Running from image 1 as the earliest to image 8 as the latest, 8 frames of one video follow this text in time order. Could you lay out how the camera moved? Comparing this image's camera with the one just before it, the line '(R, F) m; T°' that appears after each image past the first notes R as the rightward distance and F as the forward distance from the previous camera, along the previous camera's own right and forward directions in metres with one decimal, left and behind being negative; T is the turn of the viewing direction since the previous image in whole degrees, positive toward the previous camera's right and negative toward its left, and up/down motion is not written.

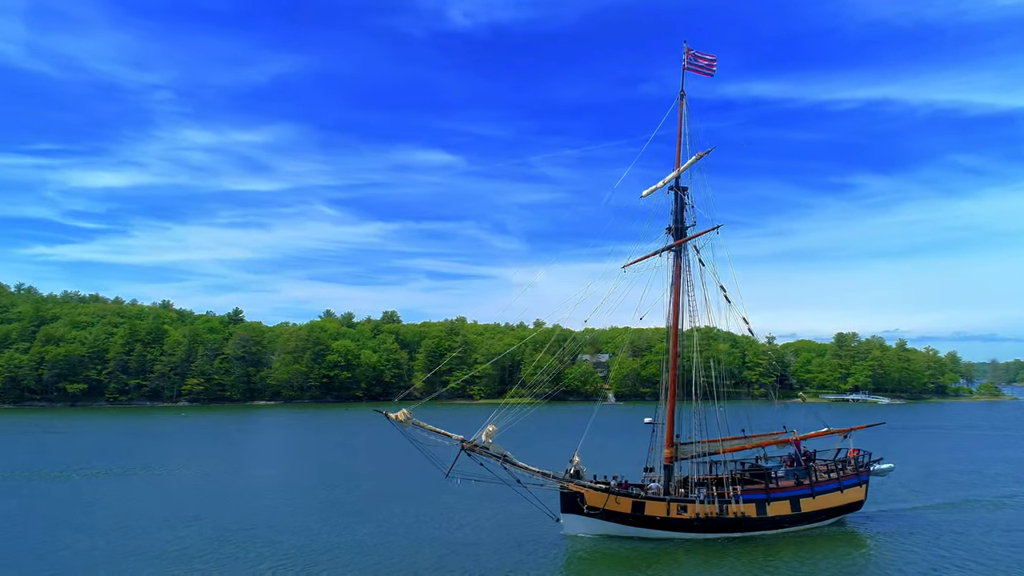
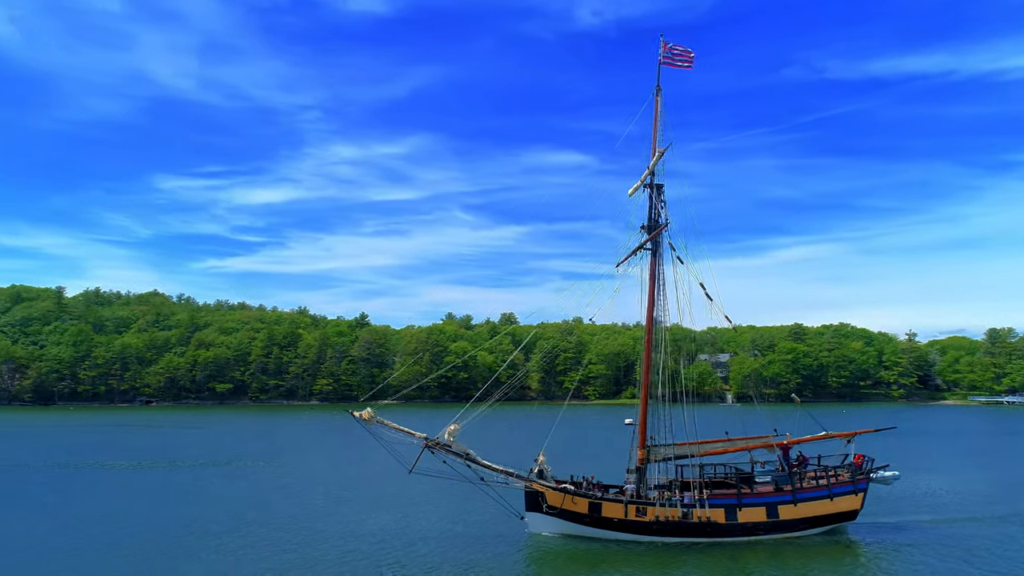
(+8.5, 0.0) m; -11°
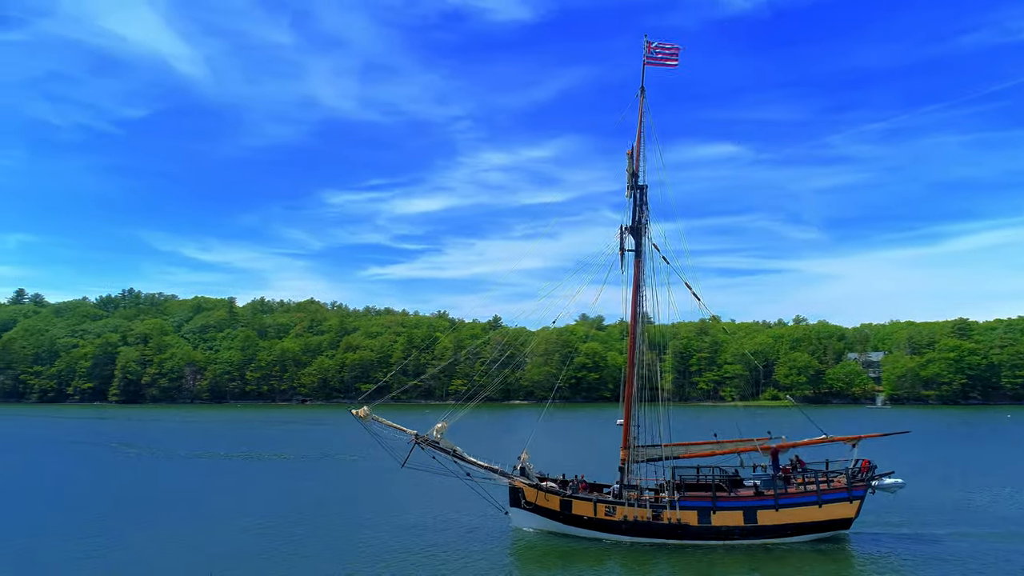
(+8.7, -0.6) m; -12°
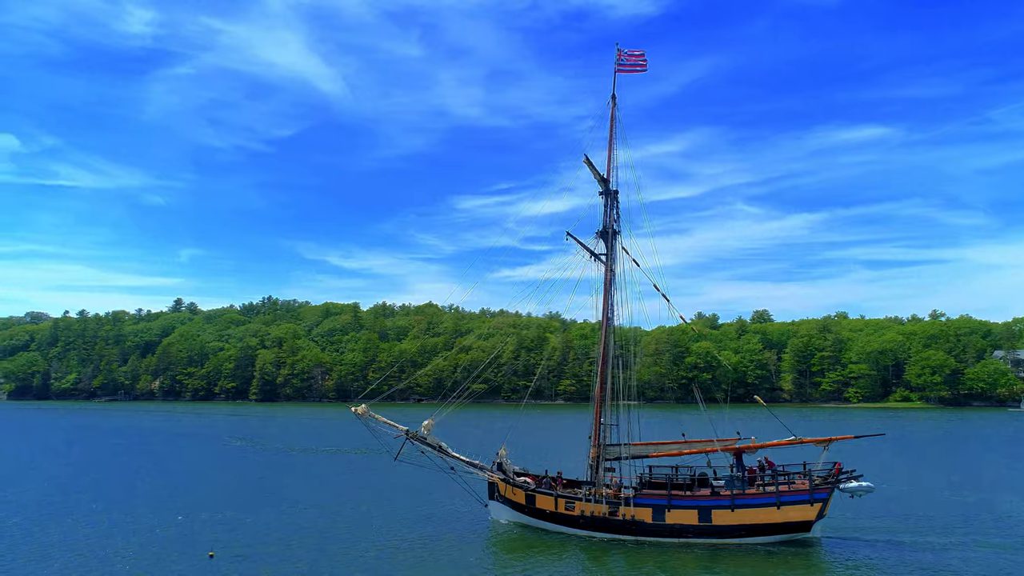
(+8.2, -1.3) m; -10°
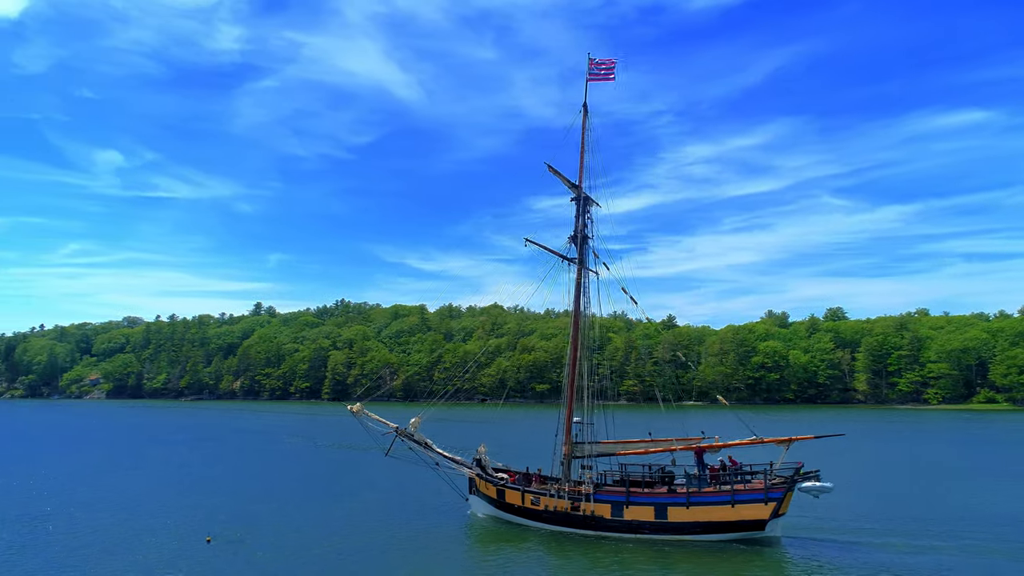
(+5.5, -1.4) m; -6°
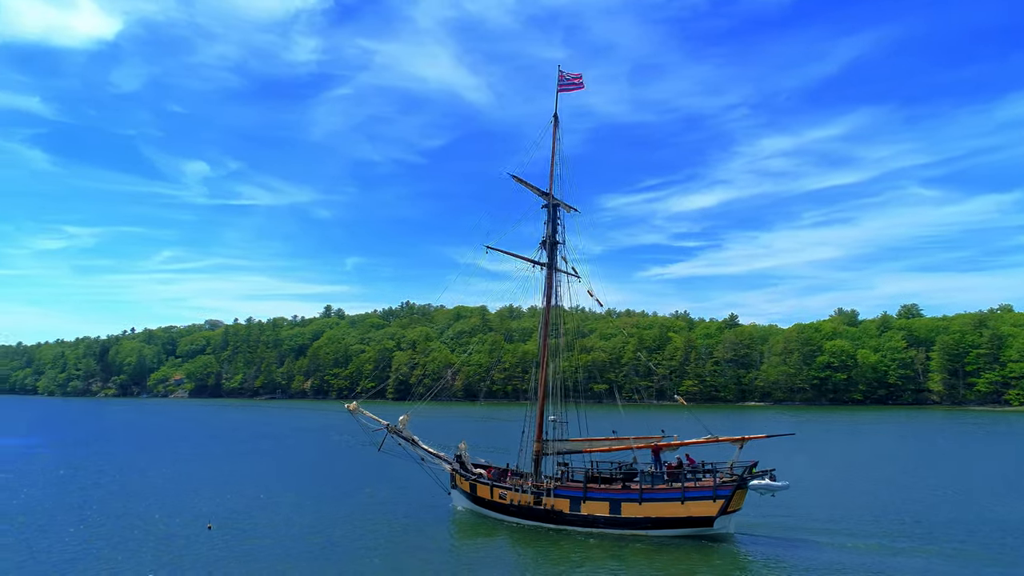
(+5.6, -1.6) m; -6°
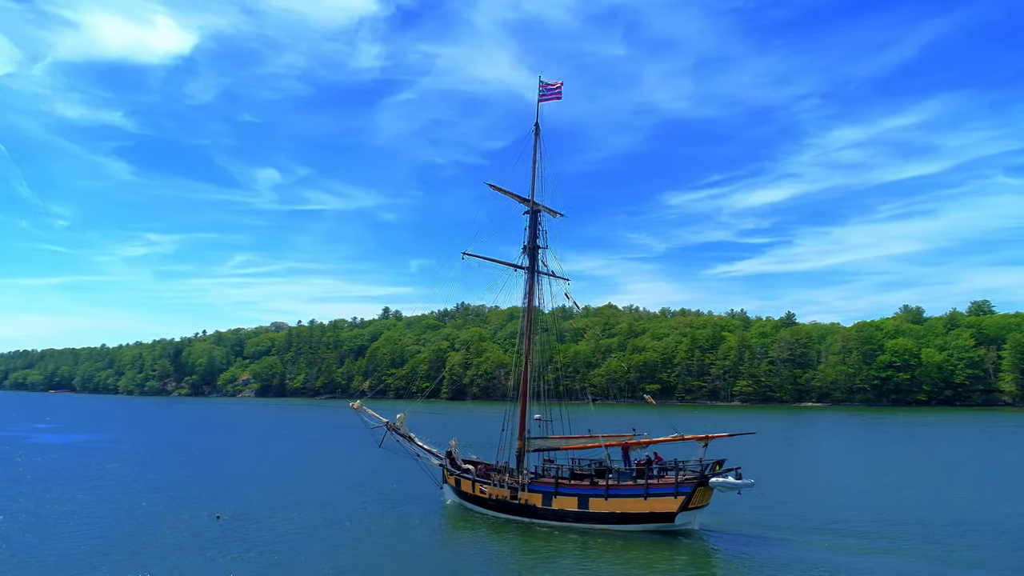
(+4.7, -1.5) m; -5°
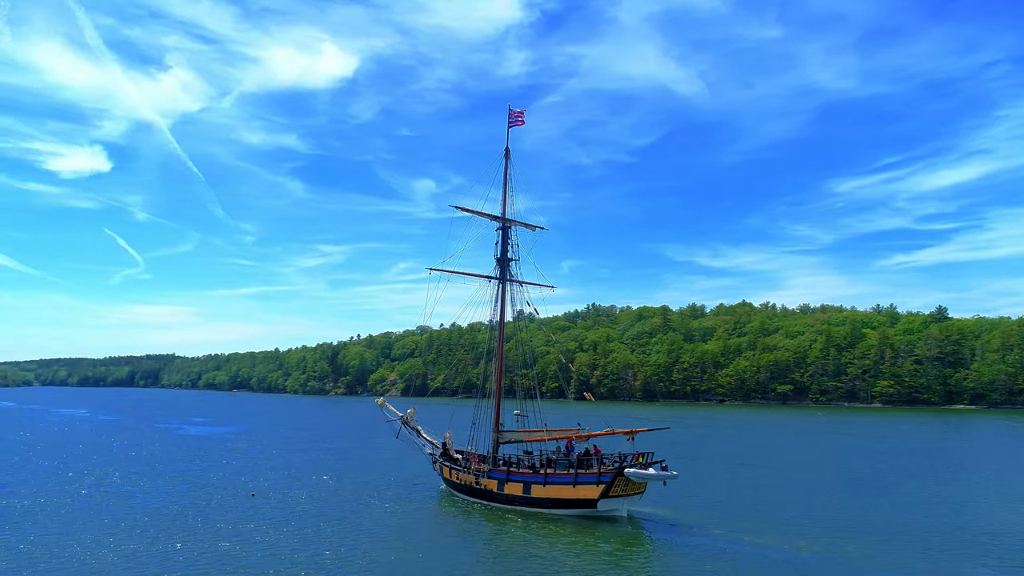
(+11.5, -3.6) m; -12°
